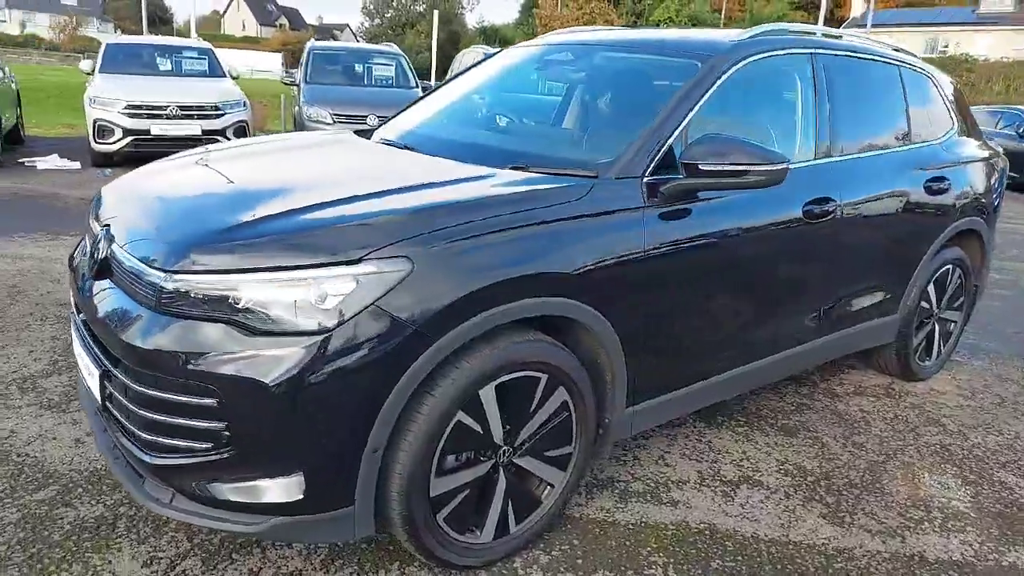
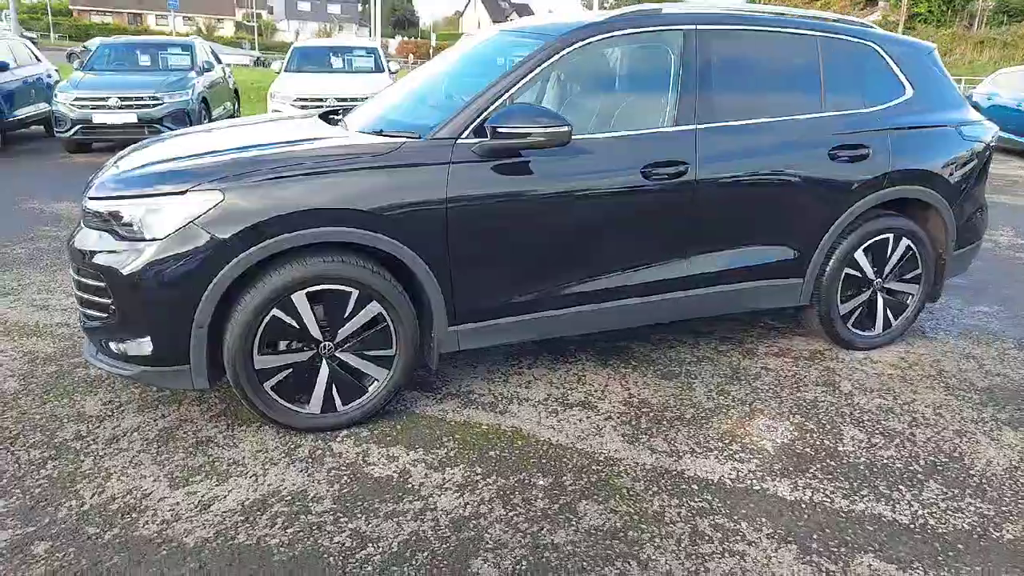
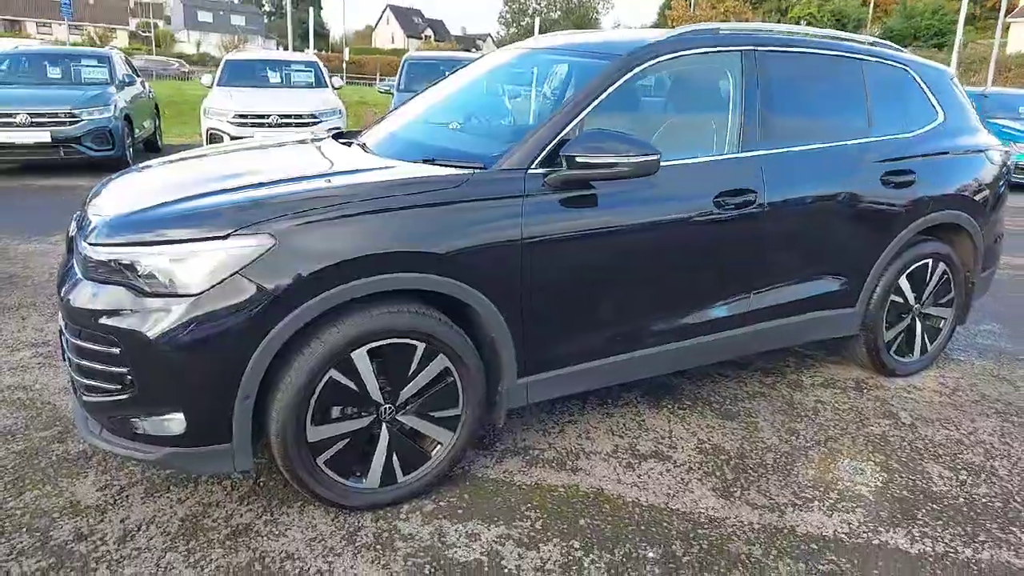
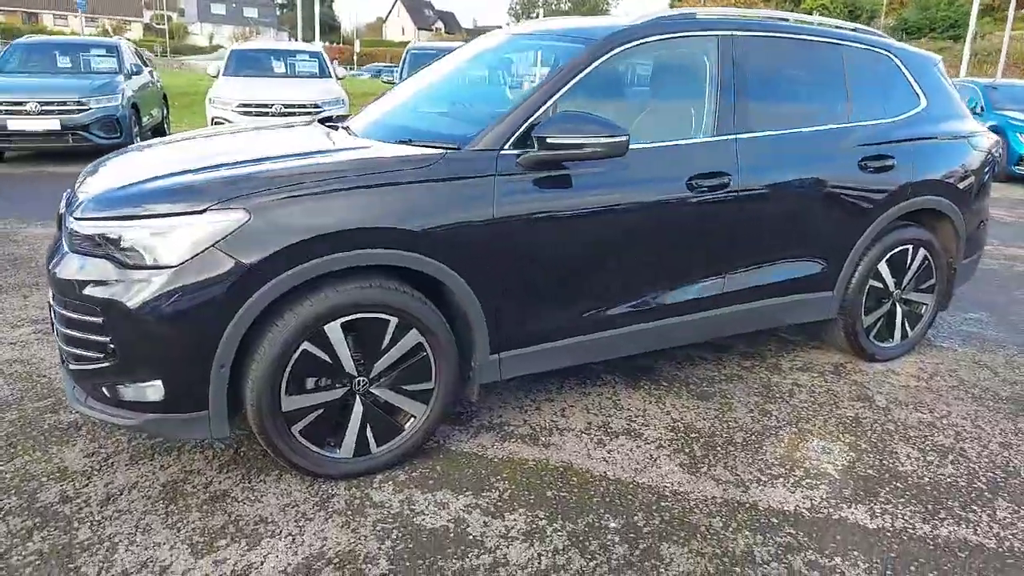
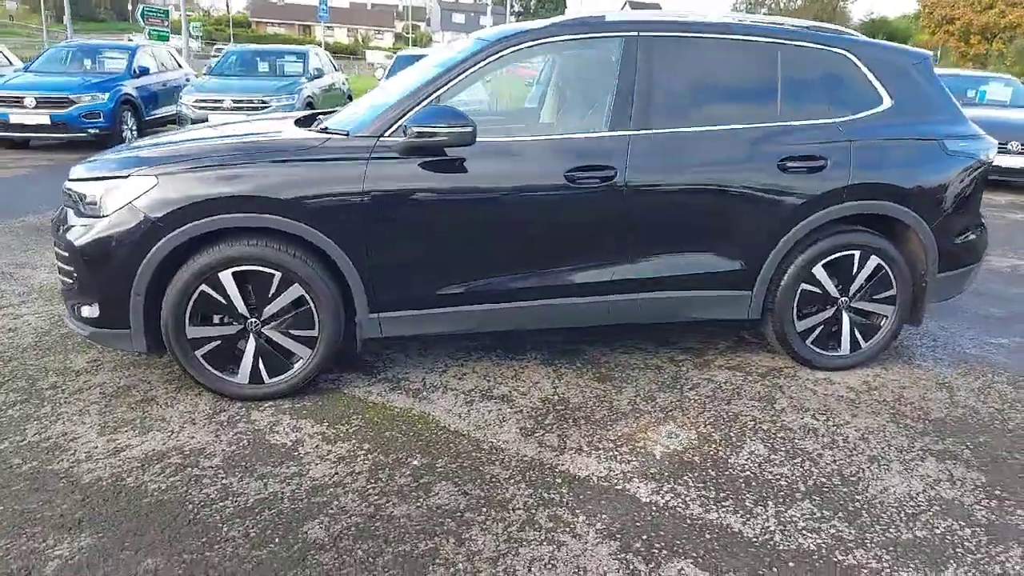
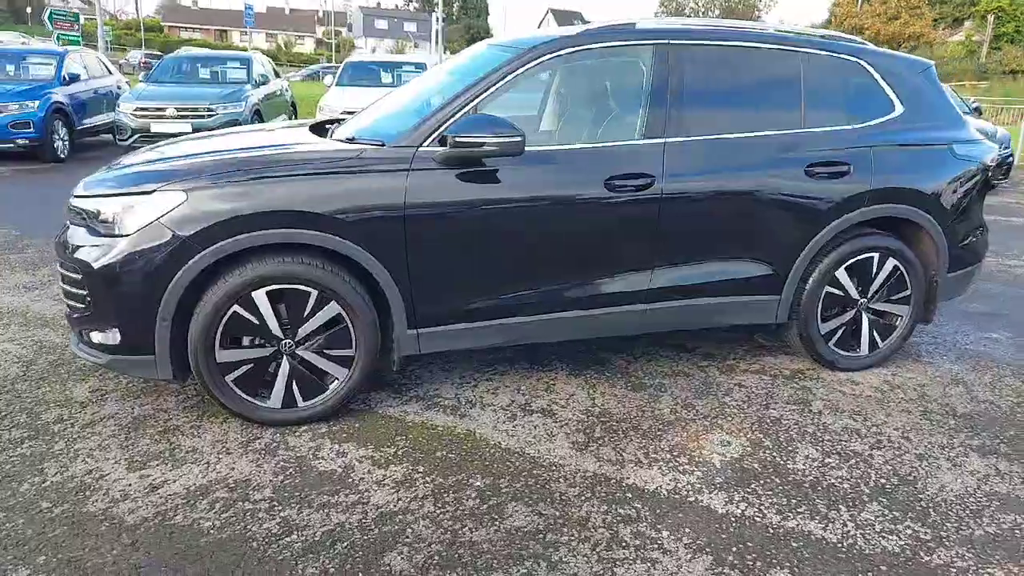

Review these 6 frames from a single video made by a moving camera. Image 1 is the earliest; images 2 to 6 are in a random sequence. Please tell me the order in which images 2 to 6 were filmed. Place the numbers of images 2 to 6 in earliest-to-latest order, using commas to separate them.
3, 4, 2, 6, 5
